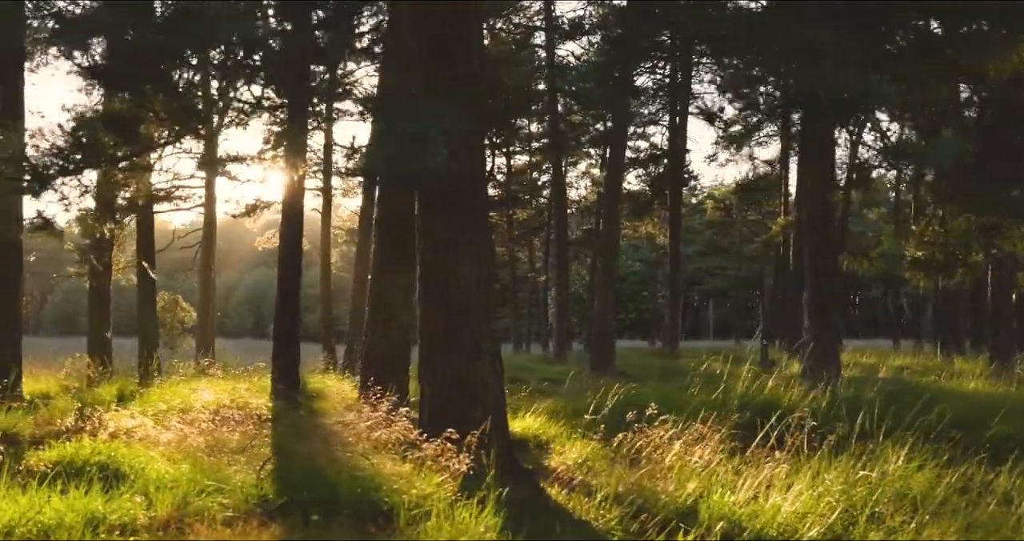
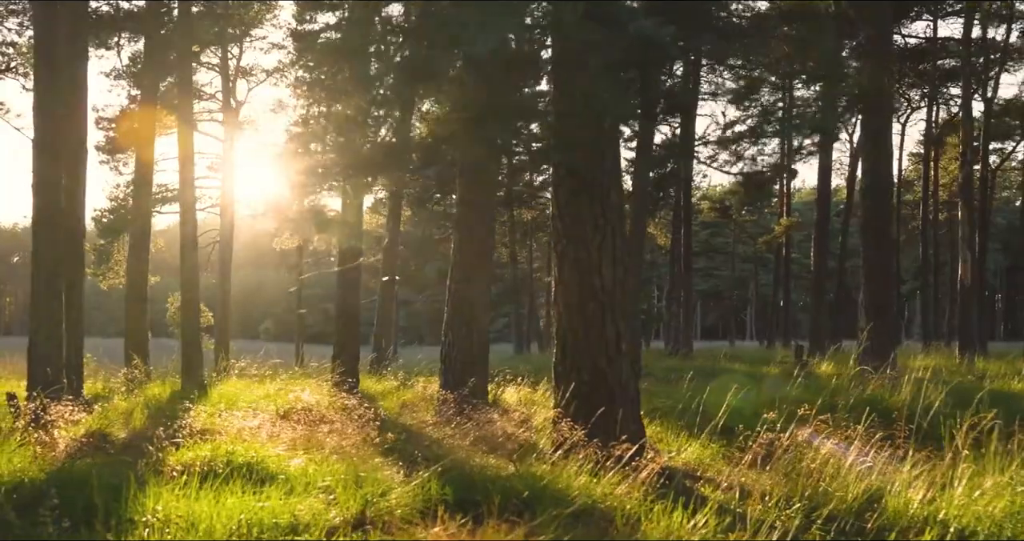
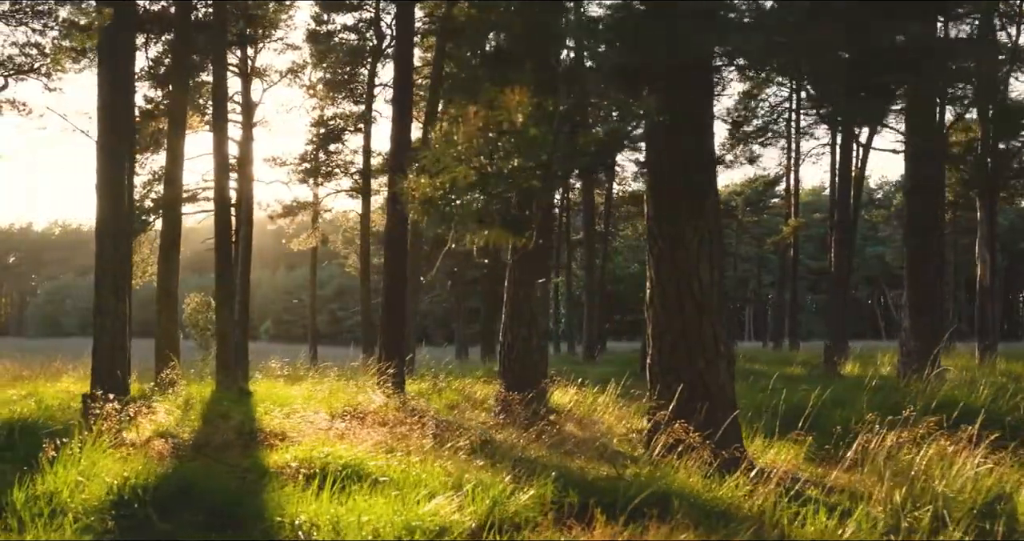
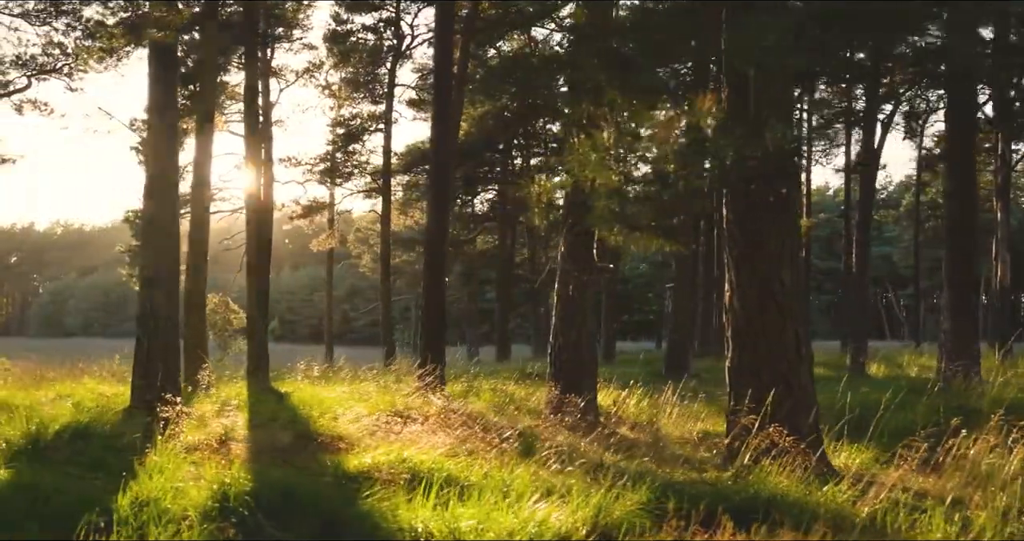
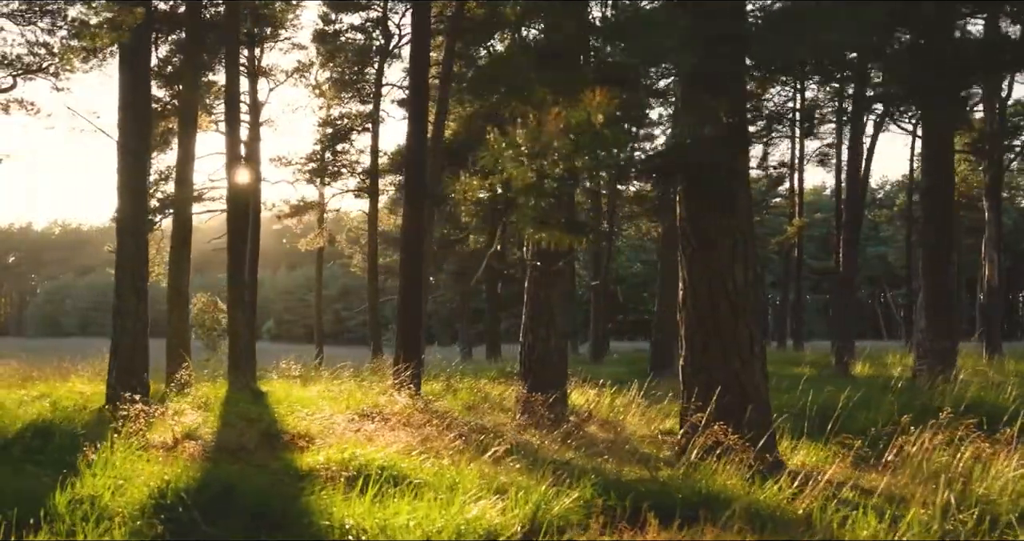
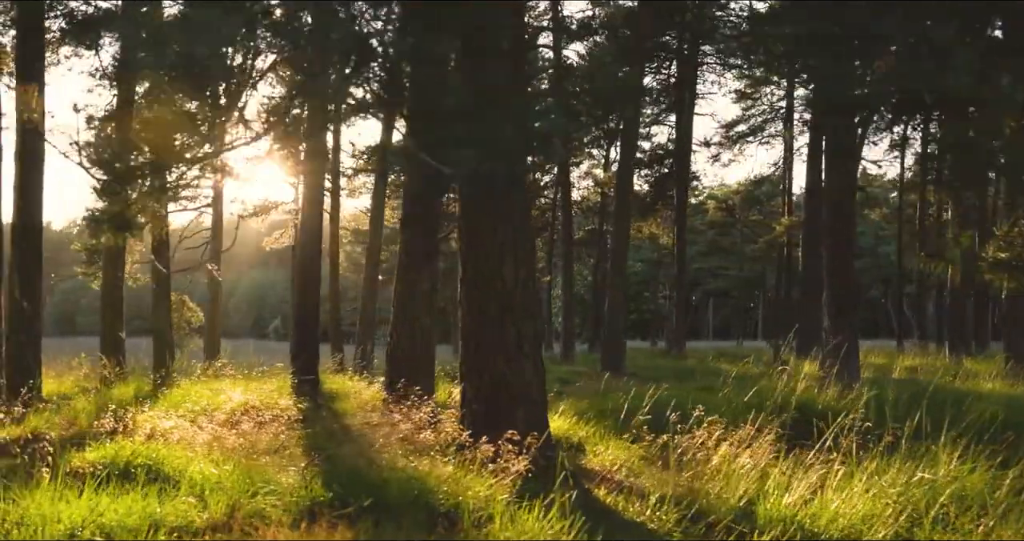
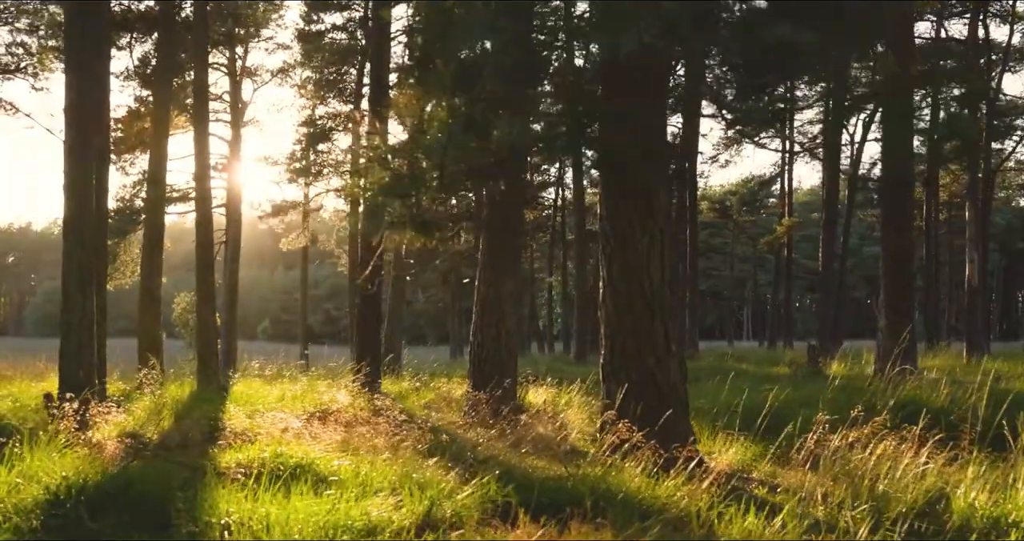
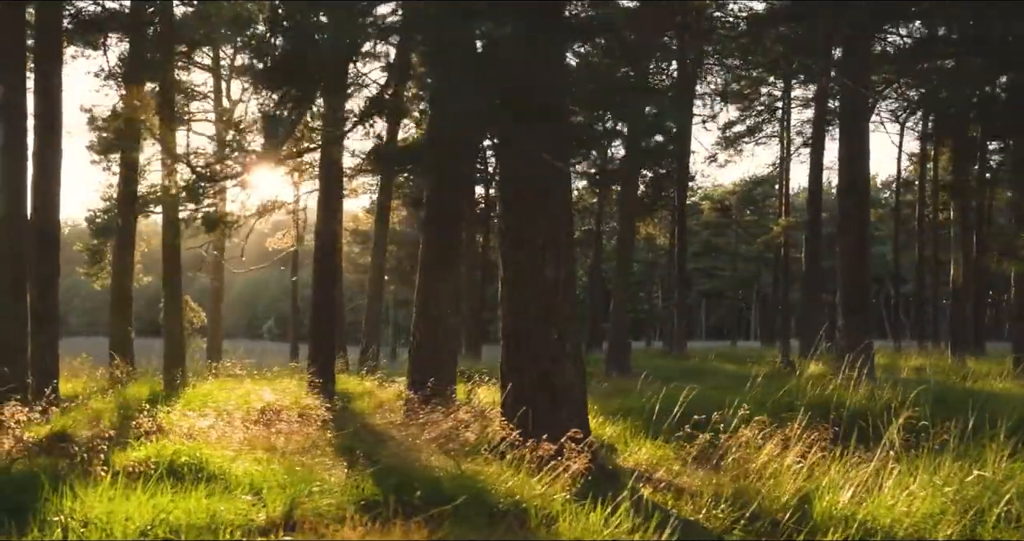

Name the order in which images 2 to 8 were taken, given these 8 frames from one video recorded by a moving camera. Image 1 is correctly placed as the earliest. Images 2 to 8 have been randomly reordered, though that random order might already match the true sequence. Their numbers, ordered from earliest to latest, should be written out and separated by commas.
6, 8, 2, 7, 3, 5, 4
